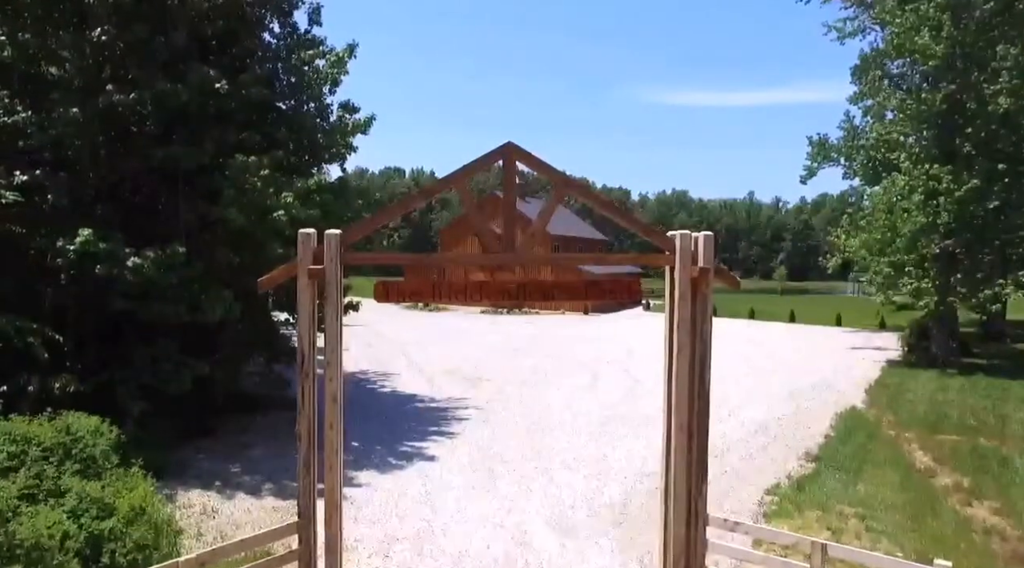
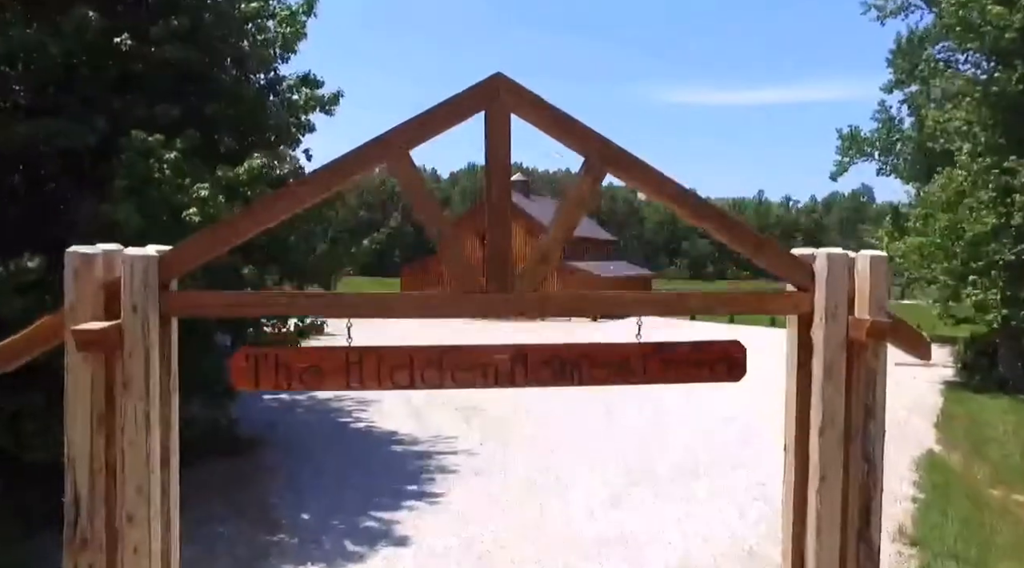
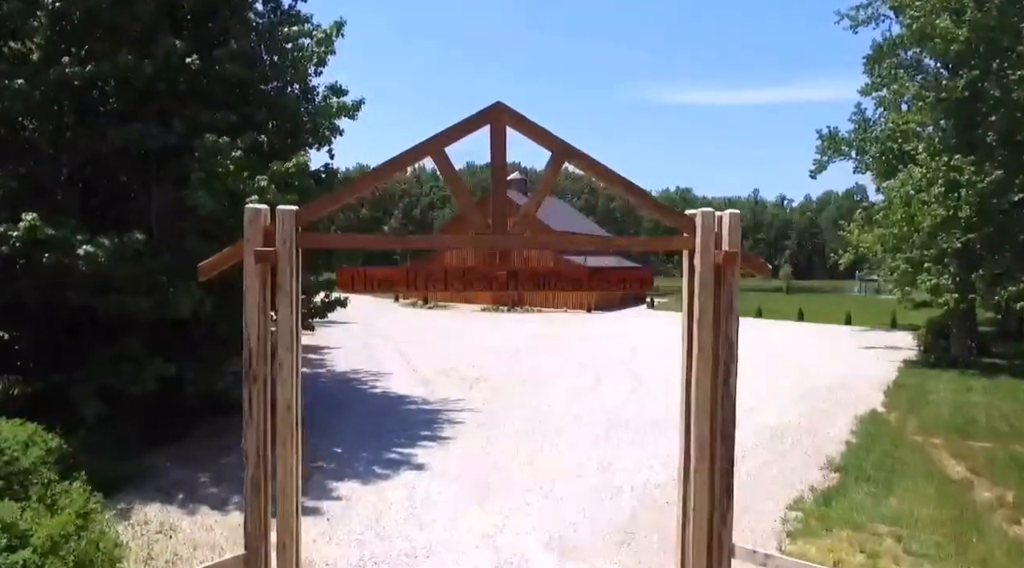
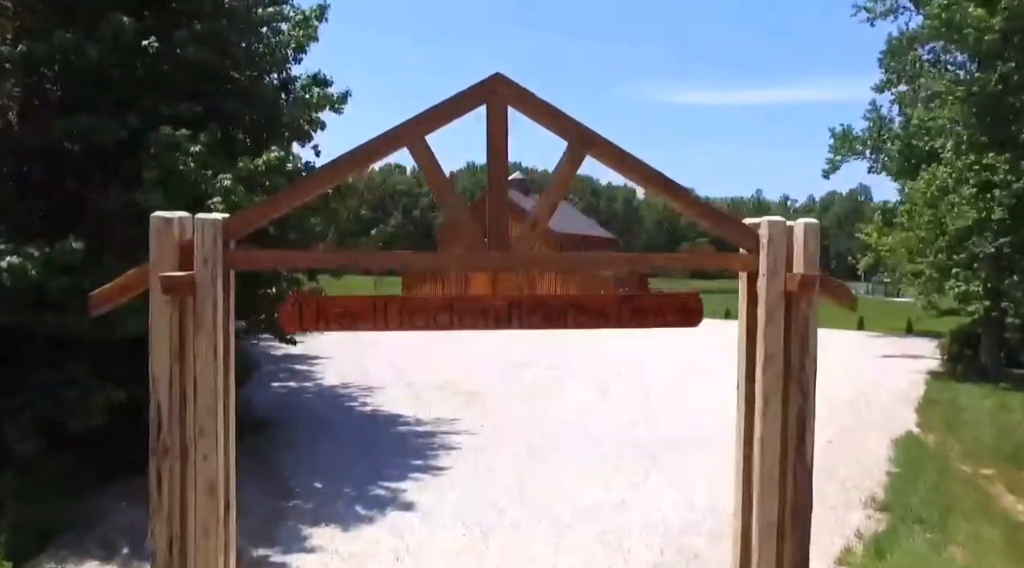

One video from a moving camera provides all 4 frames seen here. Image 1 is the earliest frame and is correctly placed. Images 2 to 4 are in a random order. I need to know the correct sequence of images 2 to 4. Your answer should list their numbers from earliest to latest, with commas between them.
3, 4, 2
